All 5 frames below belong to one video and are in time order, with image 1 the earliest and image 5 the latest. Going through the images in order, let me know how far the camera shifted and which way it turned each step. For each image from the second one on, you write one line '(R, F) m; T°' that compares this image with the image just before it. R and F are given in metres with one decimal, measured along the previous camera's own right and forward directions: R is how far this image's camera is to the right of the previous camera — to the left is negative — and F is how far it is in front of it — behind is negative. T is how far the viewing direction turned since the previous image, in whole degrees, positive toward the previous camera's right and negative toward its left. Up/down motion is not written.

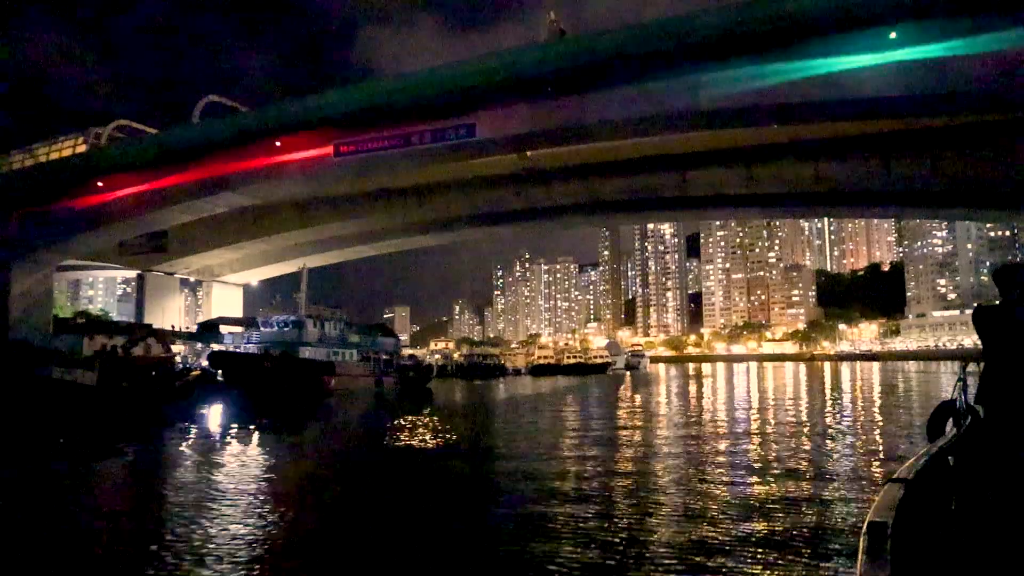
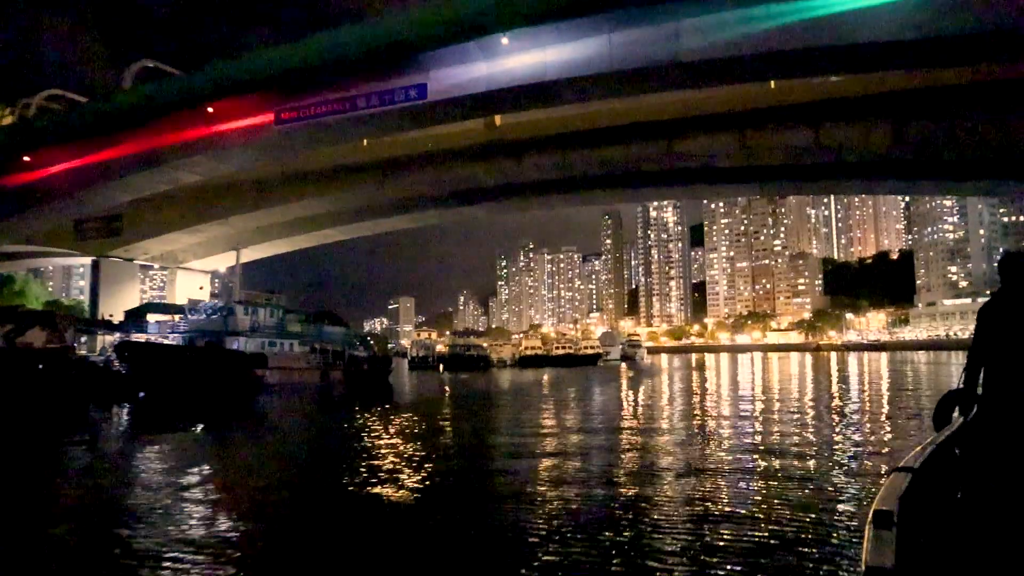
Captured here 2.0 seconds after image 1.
(+1.4, +3.0) m; 0°
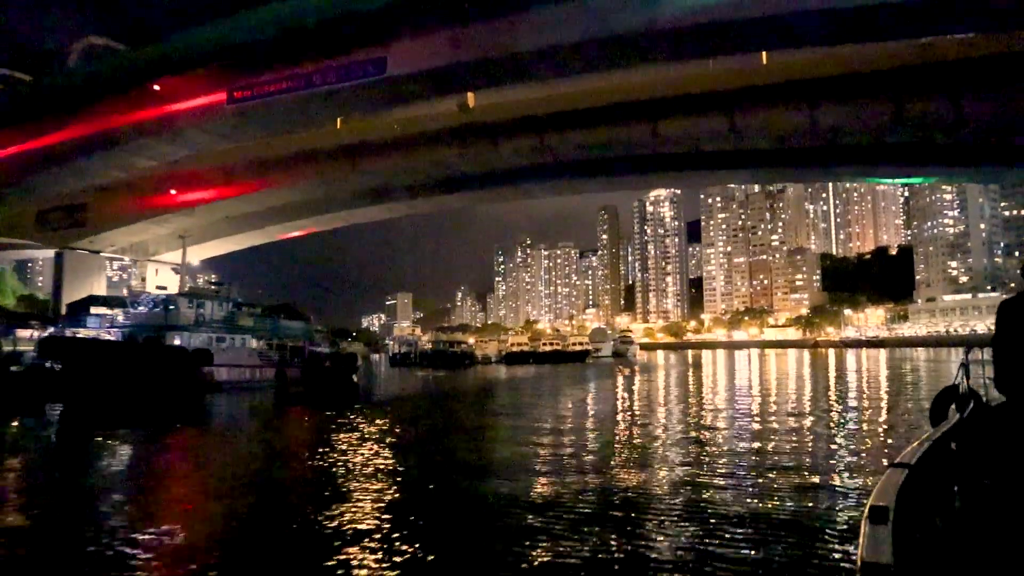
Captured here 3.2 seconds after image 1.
(+0.8, +1.7) m; 0°
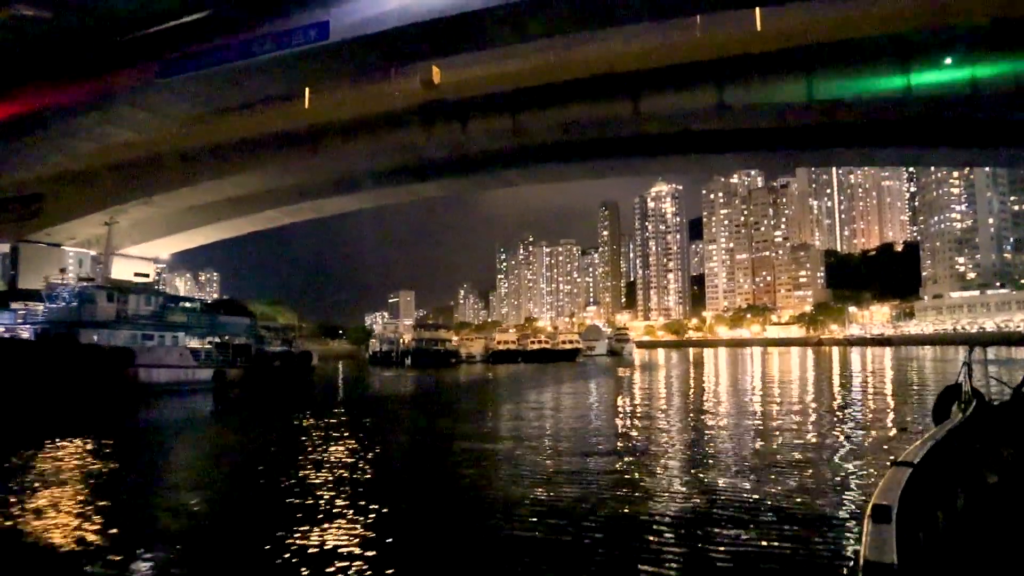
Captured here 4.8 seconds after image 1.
(+1.0, +2.2) m; 0°
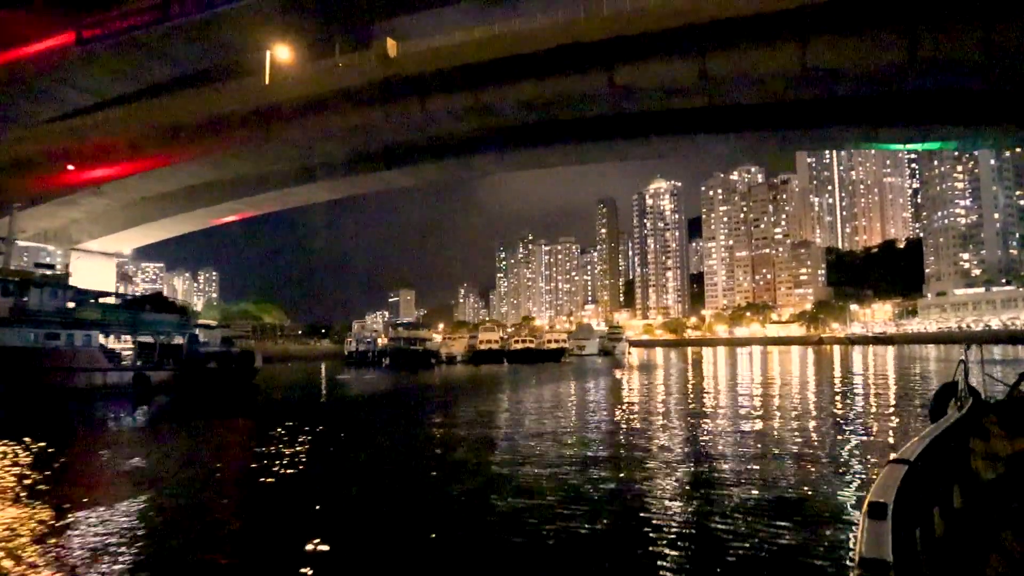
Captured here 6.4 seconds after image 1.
(+1.0, +2.2) m; 0°
